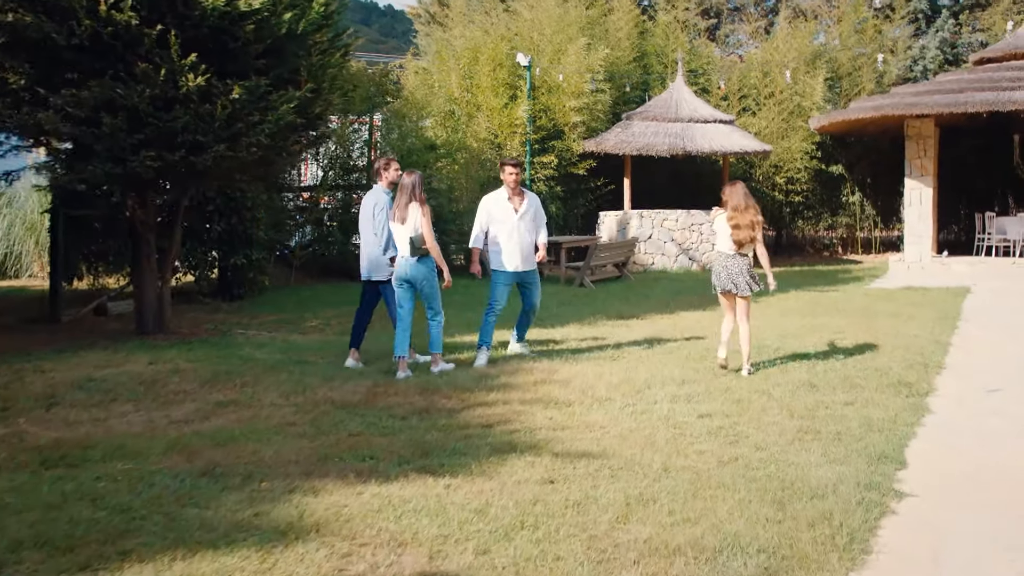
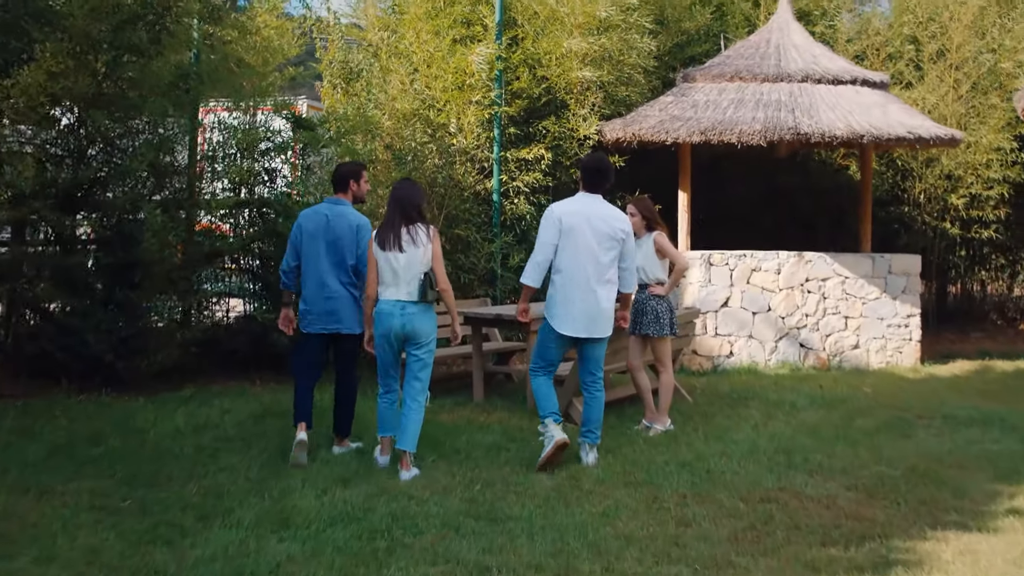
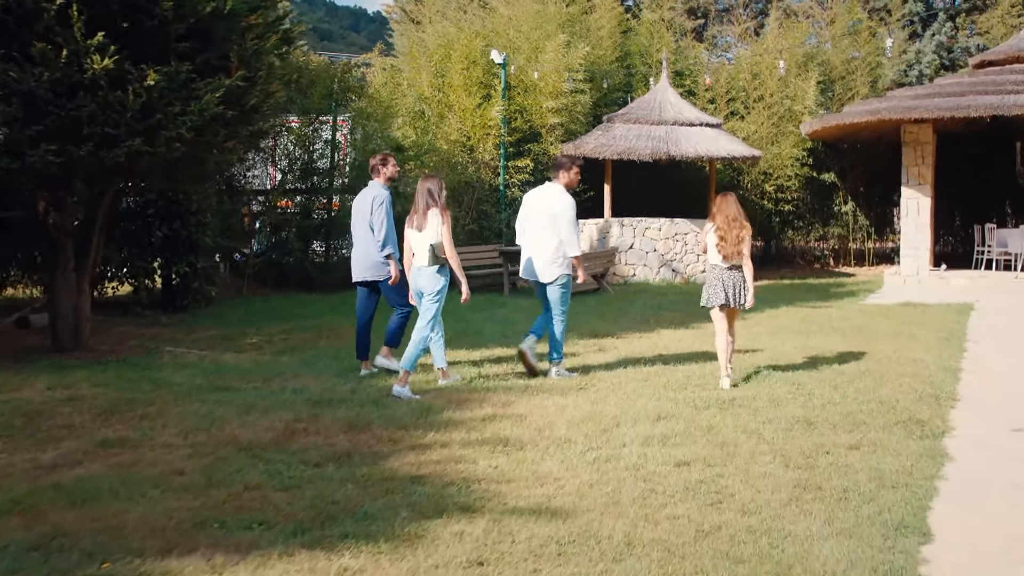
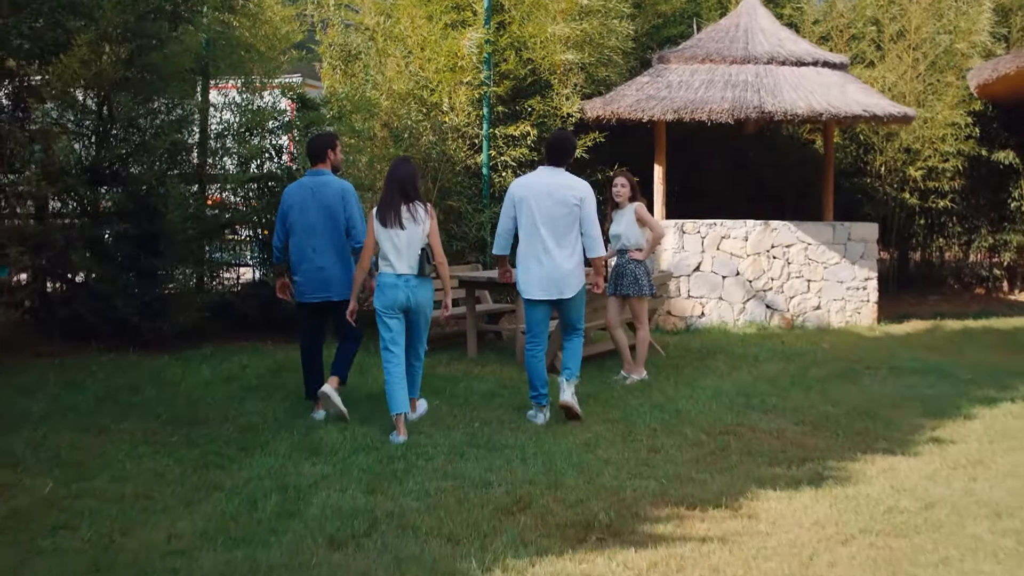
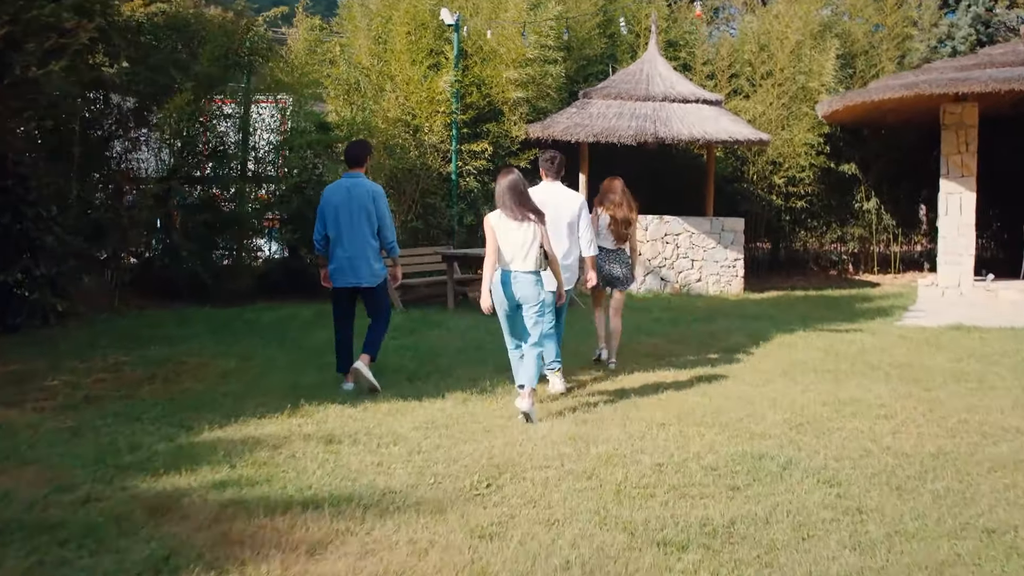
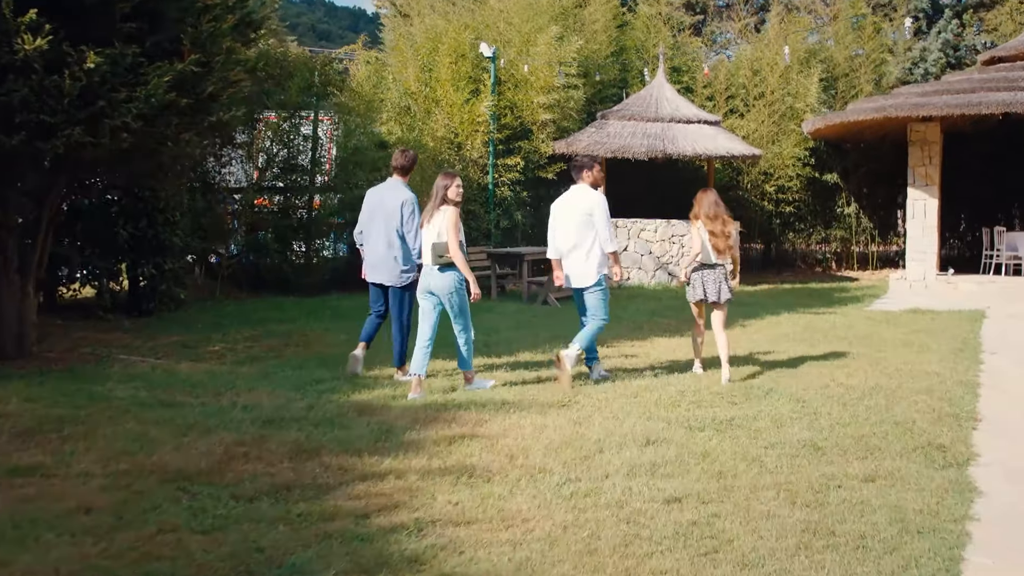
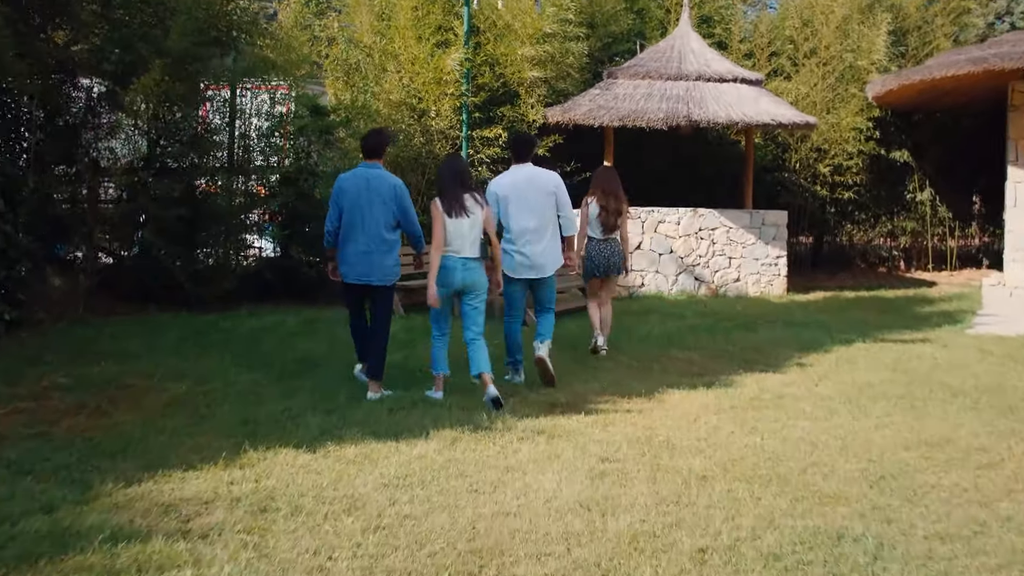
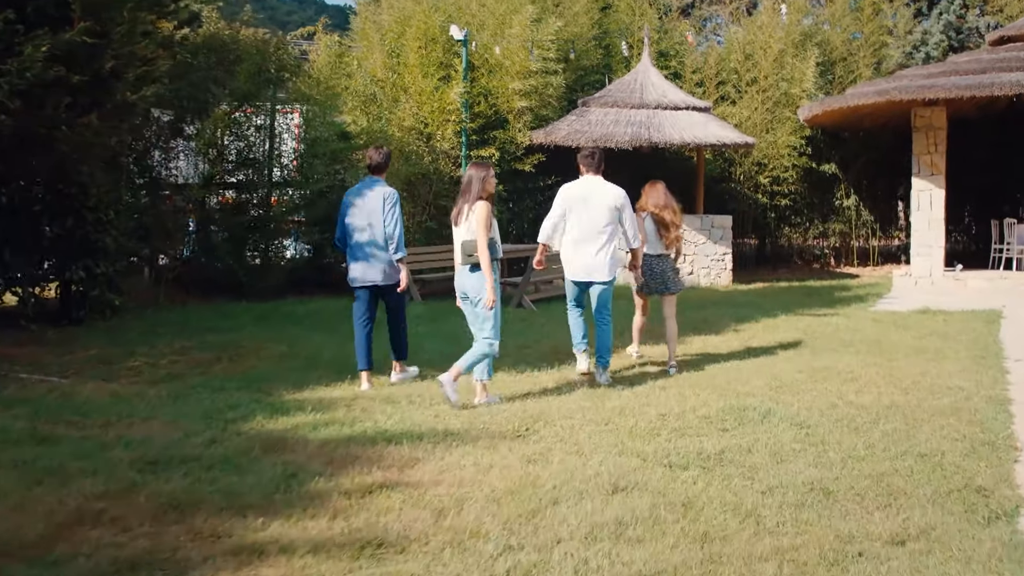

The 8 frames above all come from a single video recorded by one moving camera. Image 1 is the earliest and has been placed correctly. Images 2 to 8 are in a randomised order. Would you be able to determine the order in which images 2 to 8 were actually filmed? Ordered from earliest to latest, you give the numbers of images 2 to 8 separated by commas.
3, 6, 8, 5, 7, 4, 2
